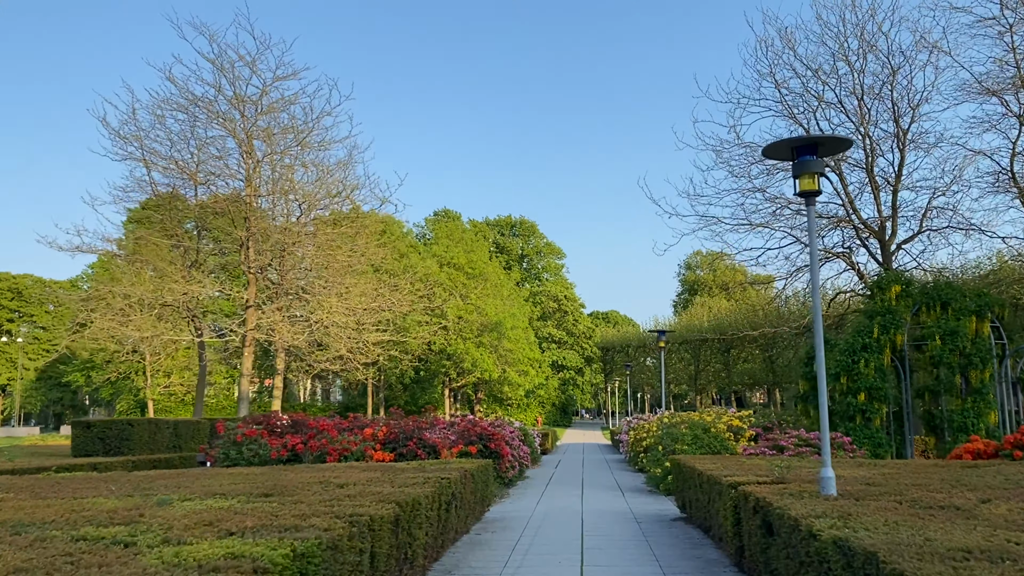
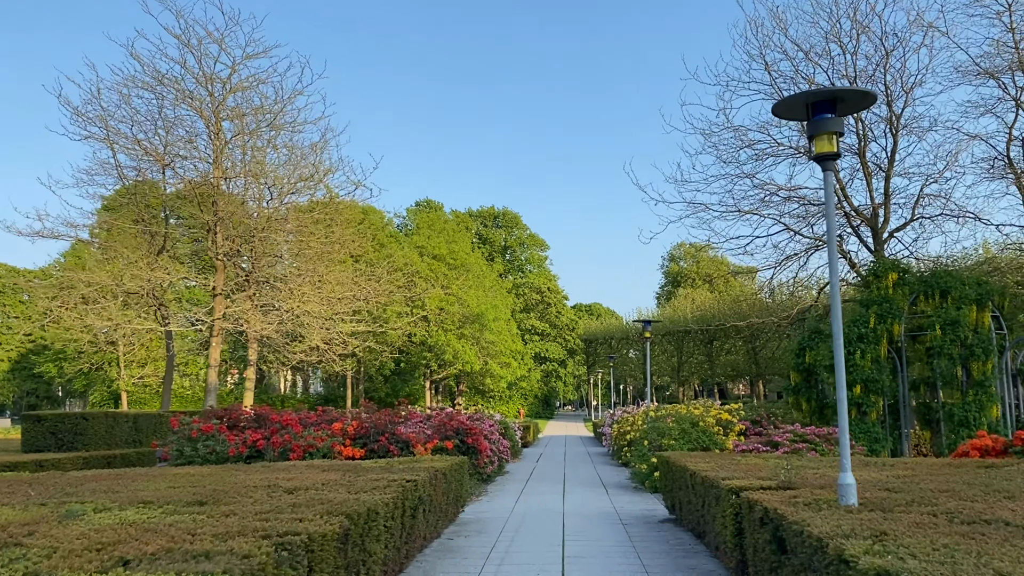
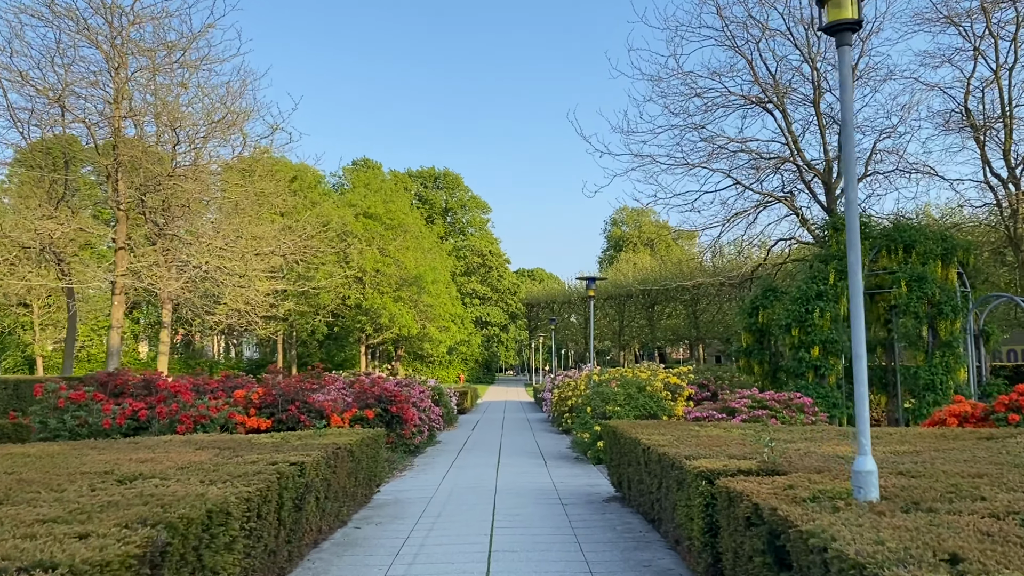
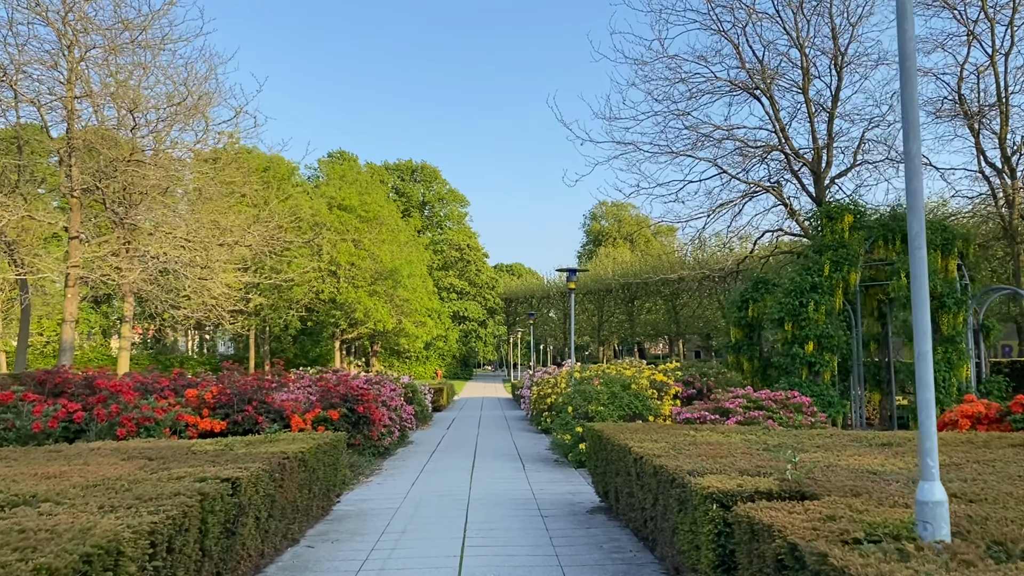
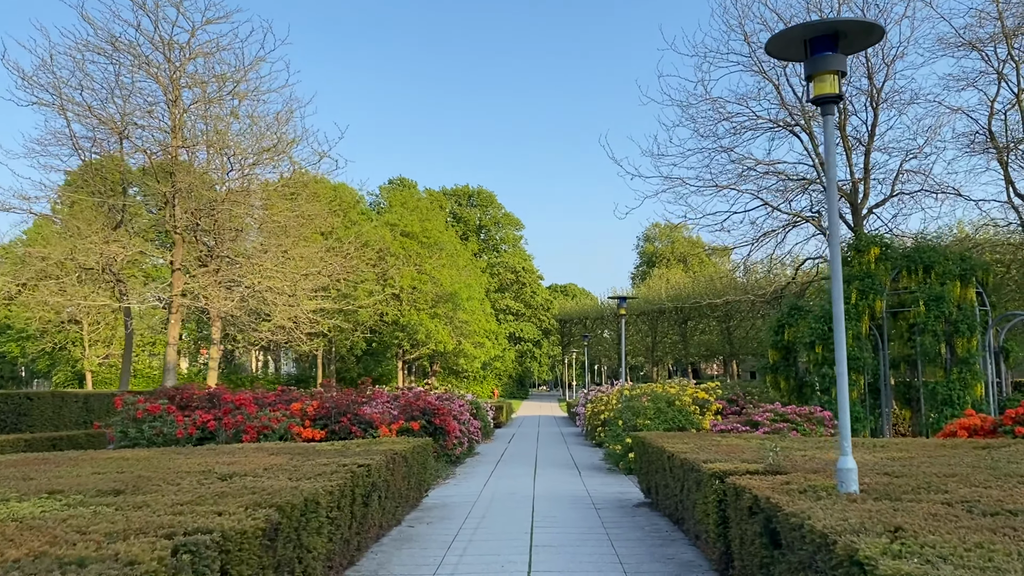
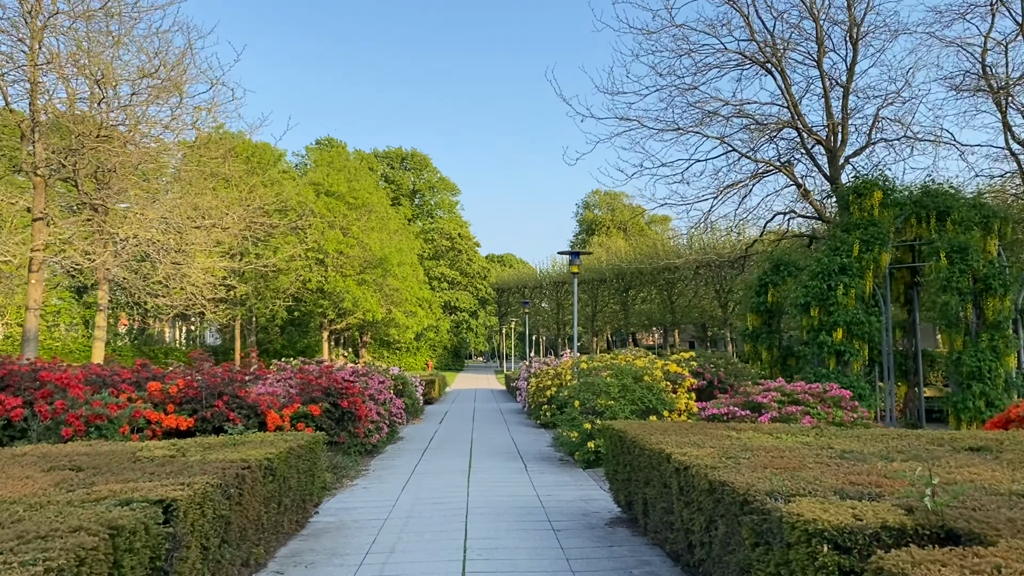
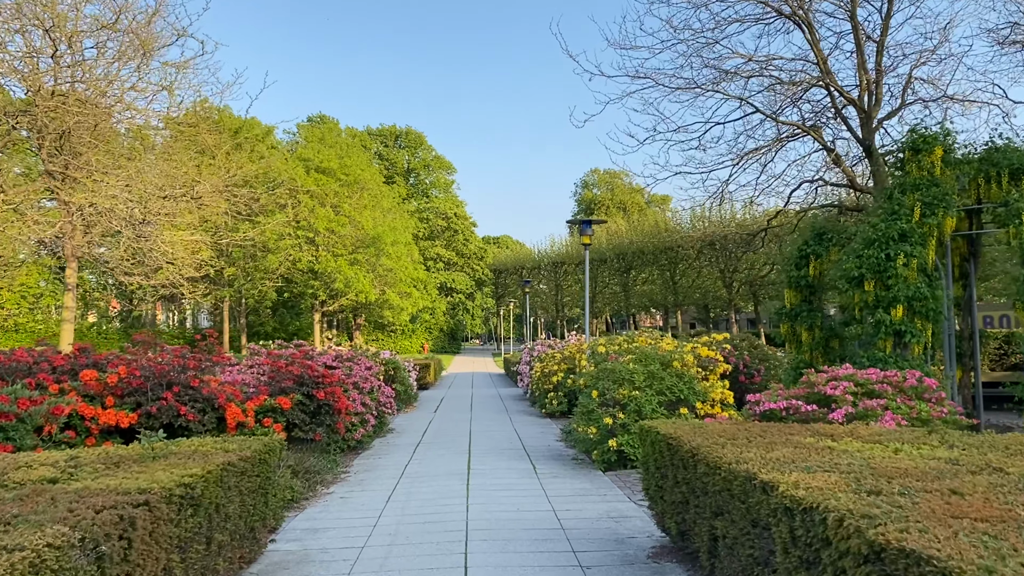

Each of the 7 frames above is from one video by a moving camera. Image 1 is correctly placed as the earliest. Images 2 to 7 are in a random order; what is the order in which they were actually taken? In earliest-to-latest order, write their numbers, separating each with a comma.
2, 5, 3, 4, 6, 7
